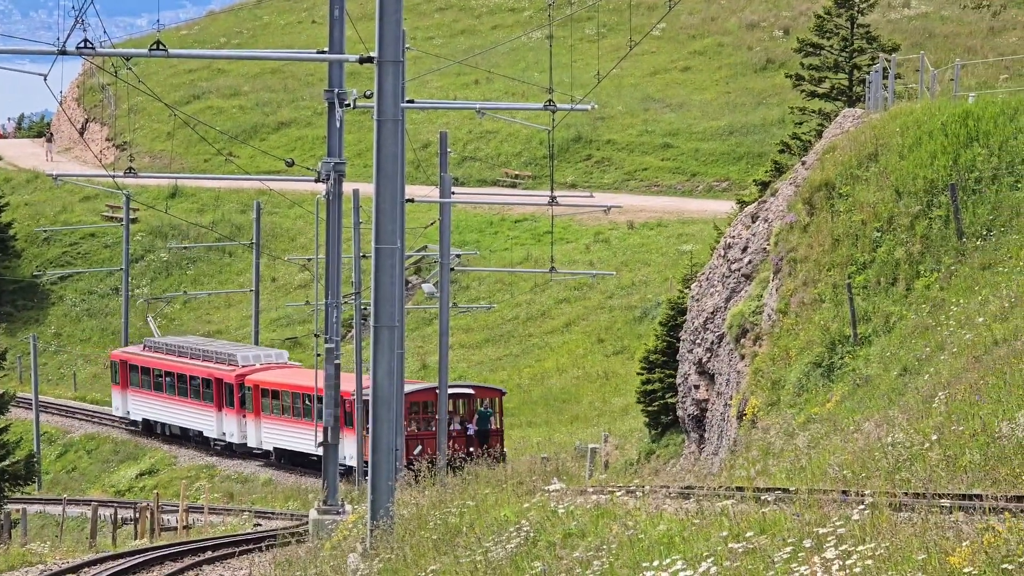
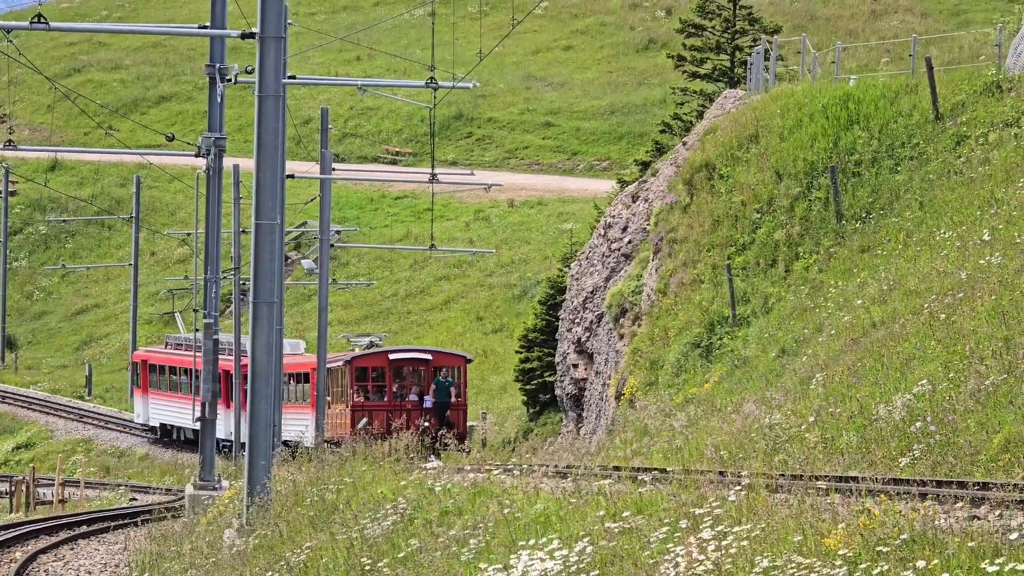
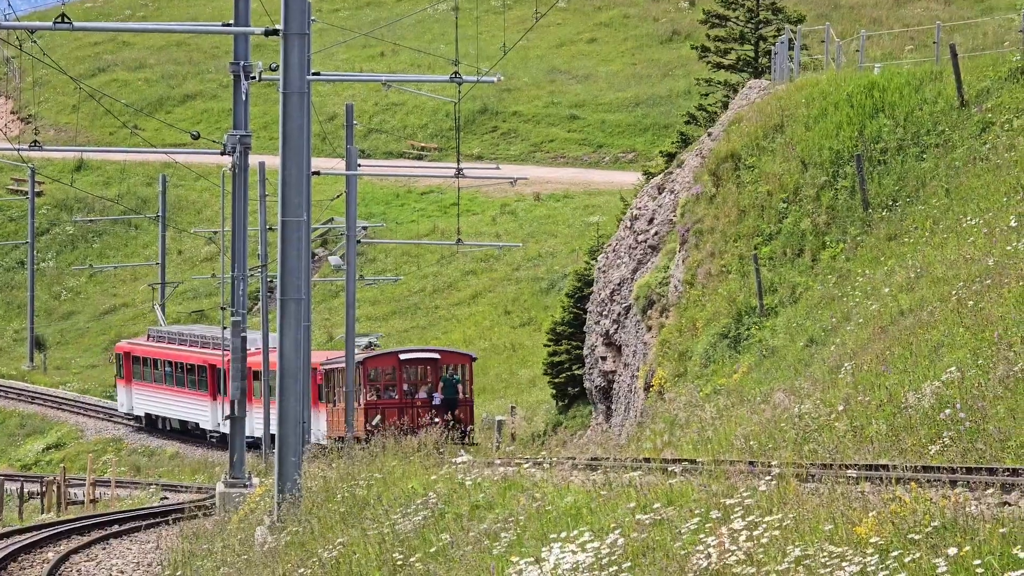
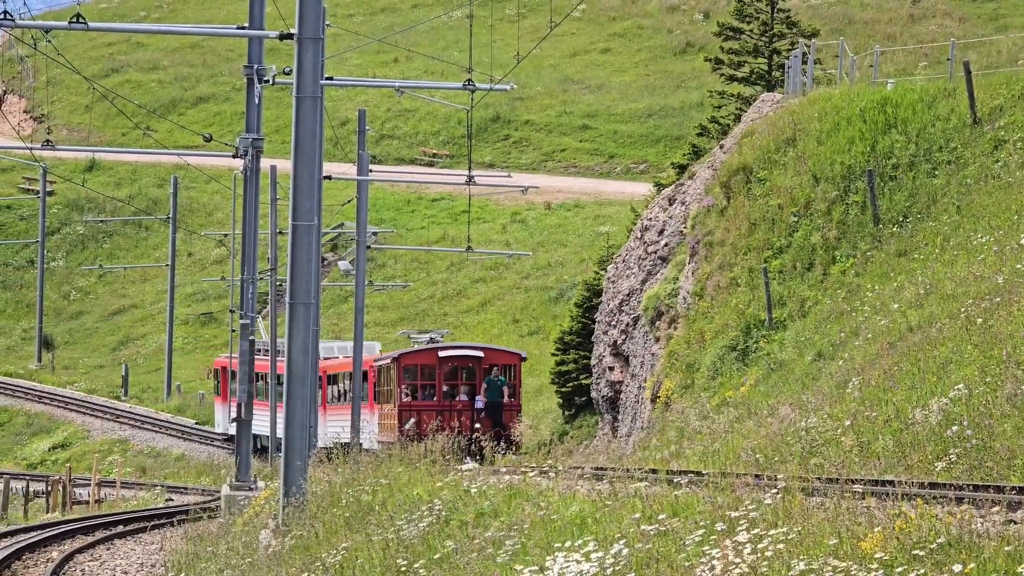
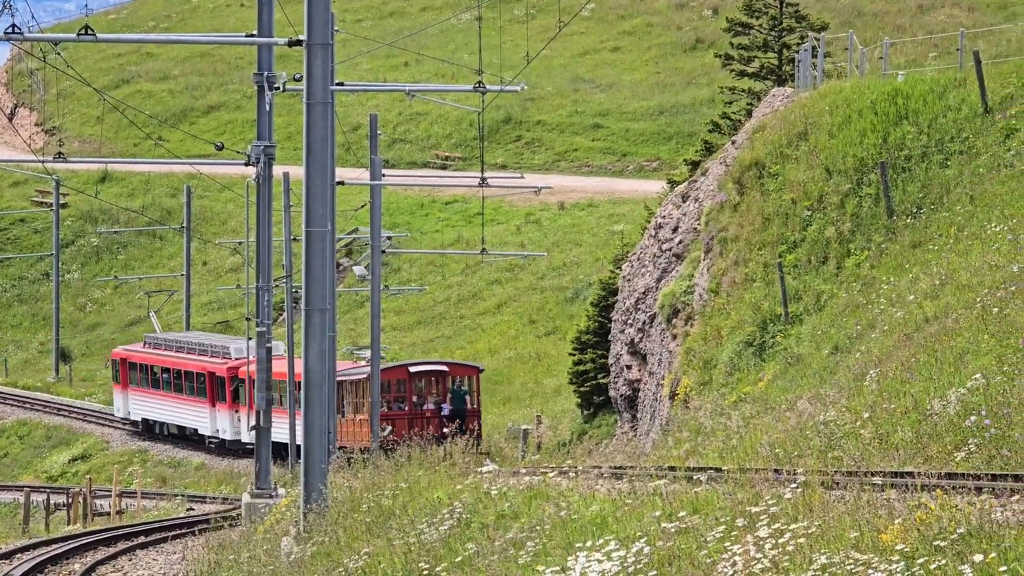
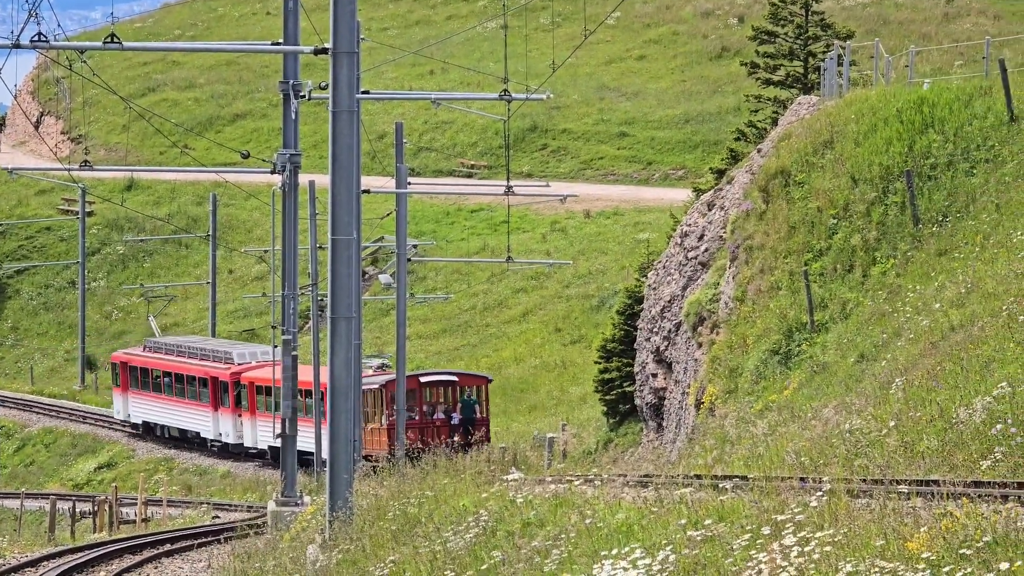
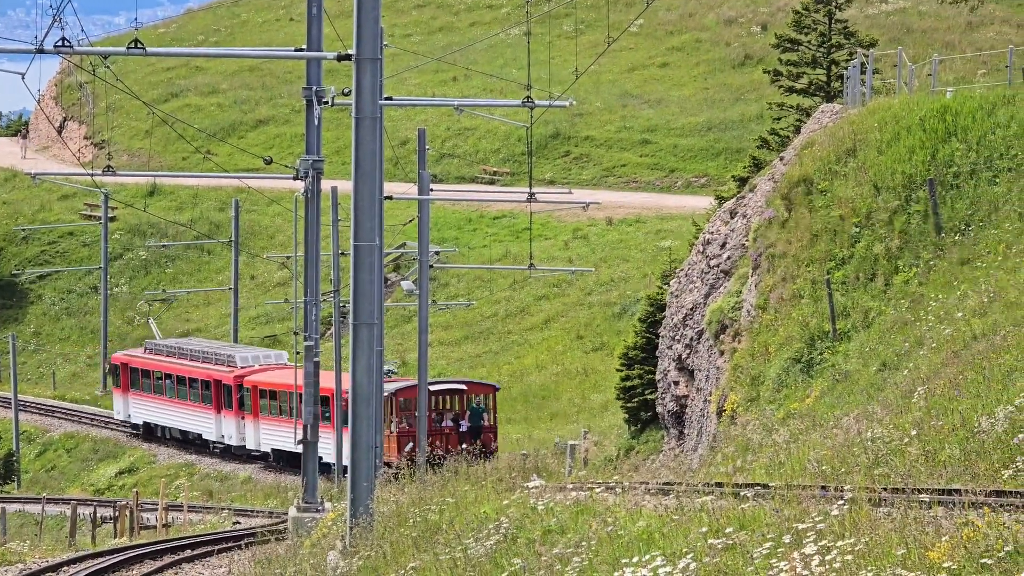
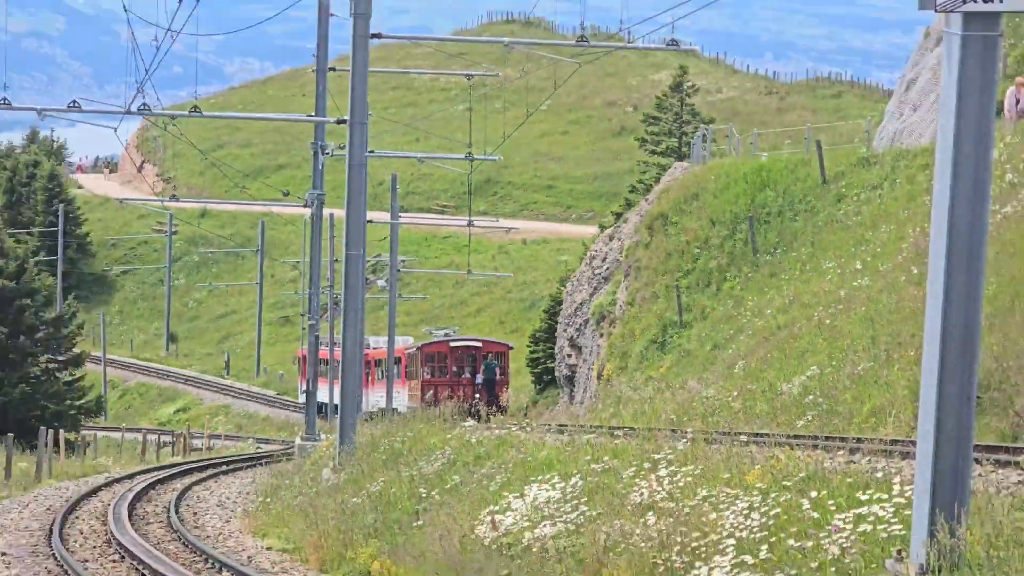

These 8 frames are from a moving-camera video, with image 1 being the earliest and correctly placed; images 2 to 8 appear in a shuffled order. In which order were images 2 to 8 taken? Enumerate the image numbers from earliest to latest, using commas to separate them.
7, 6, 5, 3, 2, 4, 8
